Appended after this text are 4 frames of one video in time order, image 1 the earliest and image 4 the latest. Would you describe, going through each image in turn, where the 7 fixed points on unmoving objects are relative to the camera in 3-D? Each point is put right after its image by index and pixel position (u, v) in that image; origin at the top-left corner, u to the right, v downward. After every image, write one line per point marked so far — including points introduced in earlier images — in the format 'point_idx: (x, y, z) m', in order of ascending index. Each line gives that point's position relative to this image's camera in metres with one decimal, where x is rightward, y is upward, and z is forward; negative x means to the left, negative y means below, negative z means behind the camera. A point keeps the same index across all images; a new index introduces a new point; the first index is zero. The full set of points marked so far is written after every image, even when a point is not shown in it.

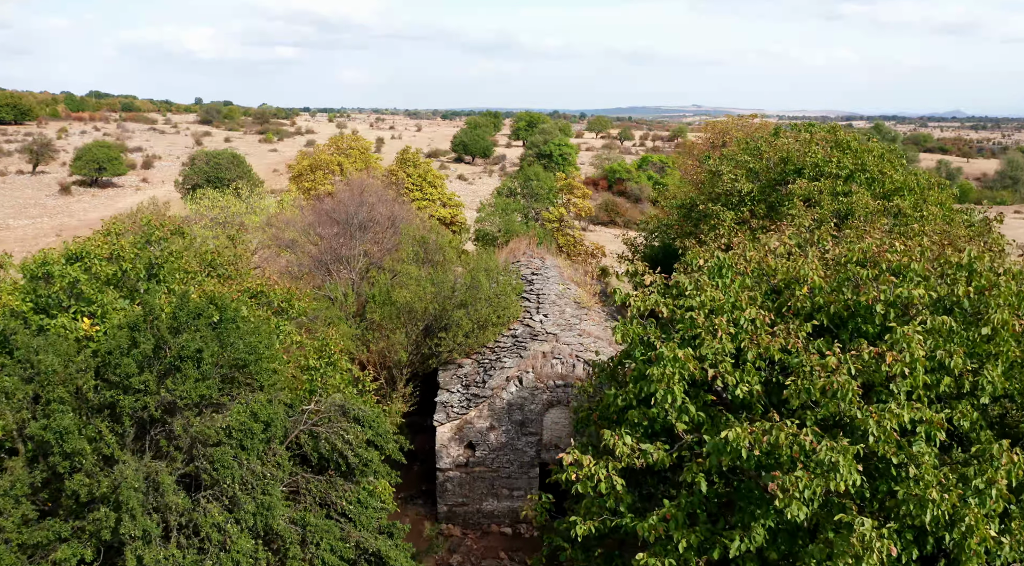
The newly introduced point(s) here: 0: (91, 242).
0: (-5.0, +0.5, +8.8) m
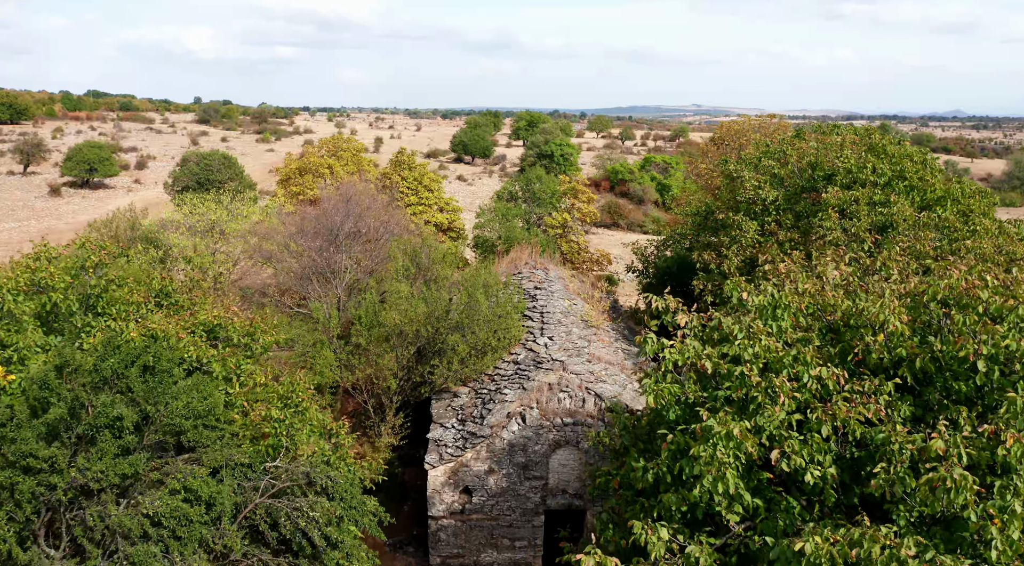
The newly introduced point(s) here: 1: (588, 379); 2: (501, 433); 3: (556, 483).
0: (-5.0, +0.1, +7.4) m
1: (+1.2, -1.5, +11.2) m
2: (-0.1, -2.1, +10.4) m
3: (+0.6, -2.8, +10.4) m
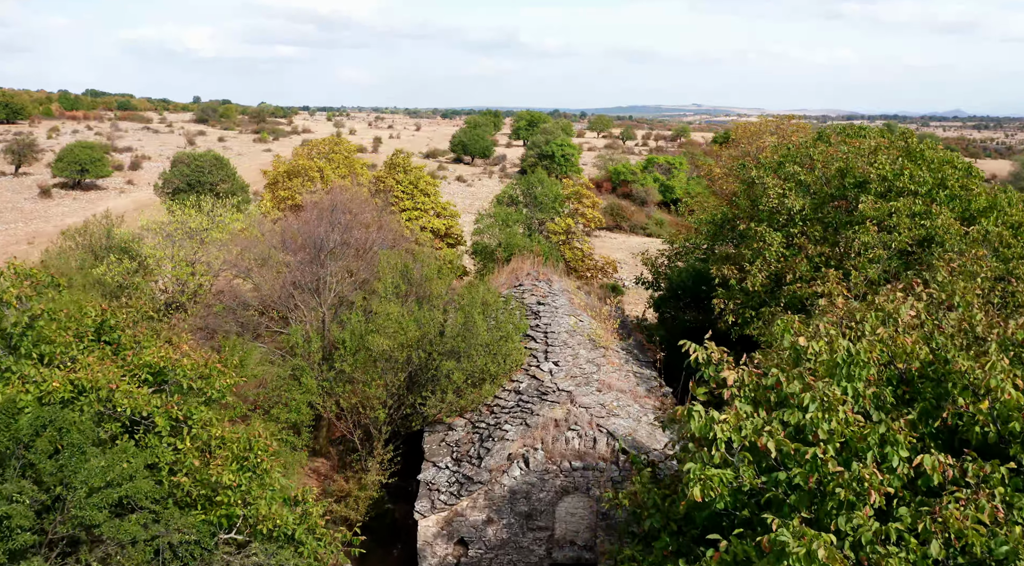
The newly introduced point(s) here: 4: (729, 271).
0: (-5.0, -0.2, +6.2) m
1: (+1.2, -1.8, +10.0) m
2: (-0.1, -2.4, +9.1) m
3: (+0.6, -3.1, +9.2) m
4: (+3.8, +0.2, +13.0) m
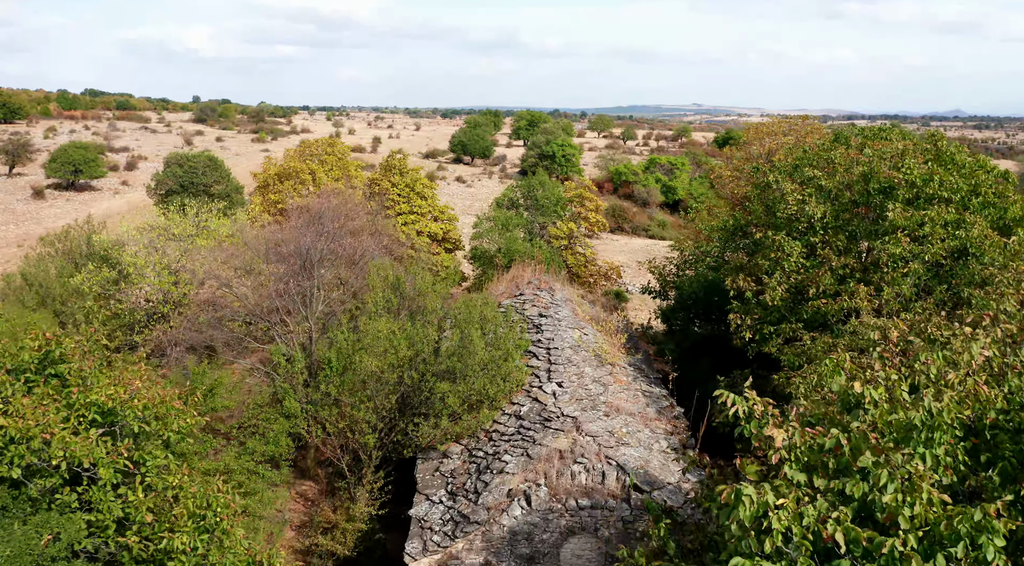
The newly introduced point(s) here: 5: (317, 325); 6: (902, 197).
0: (-4.9, -0.4, +5.3) m
1: (+1.2, -2.0, +9.1) m
2: (-0.1, -2.6, +8.3) m
3: (+0.6, -3.3, +8.3) m
4: (+3.8, 0.0, +12.1) m
5: (-3.3, -0.7, +12.5) m
6: (+6.0, +1.3, +11.4) m
